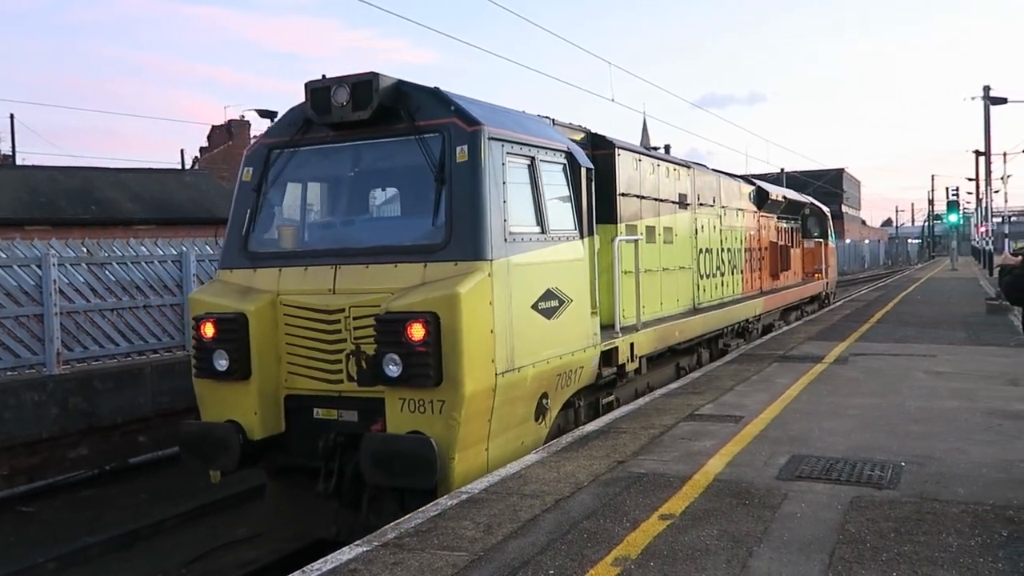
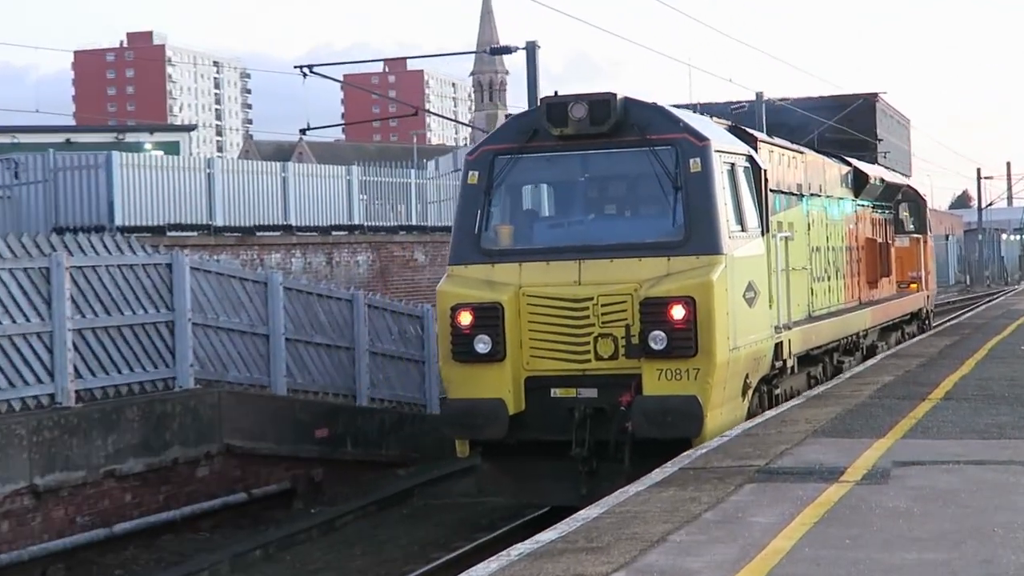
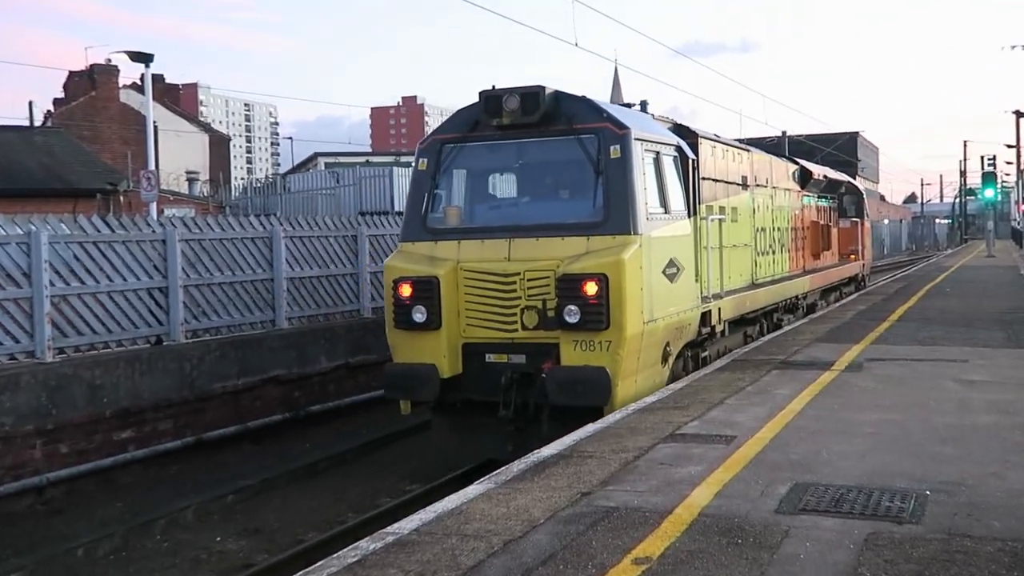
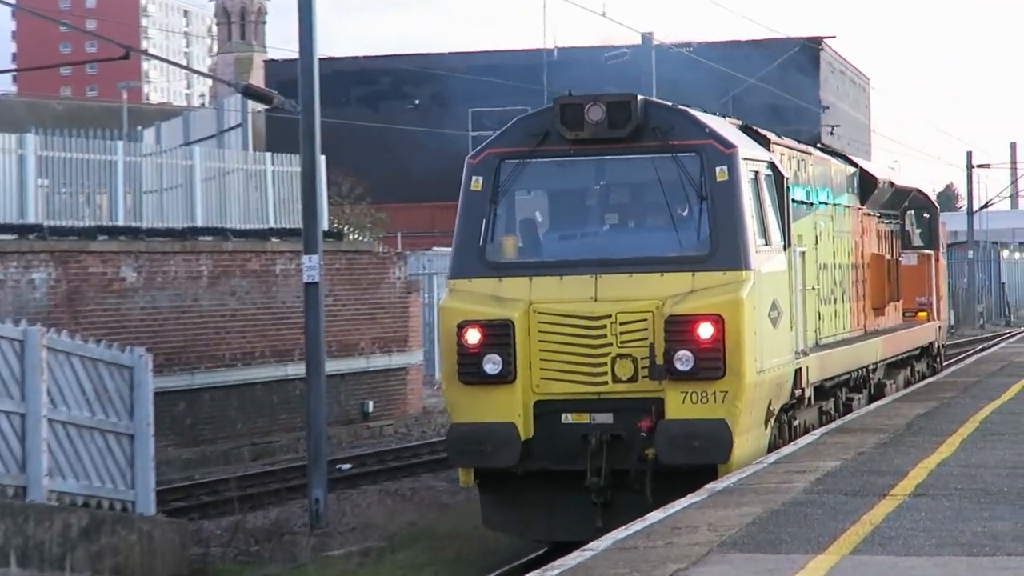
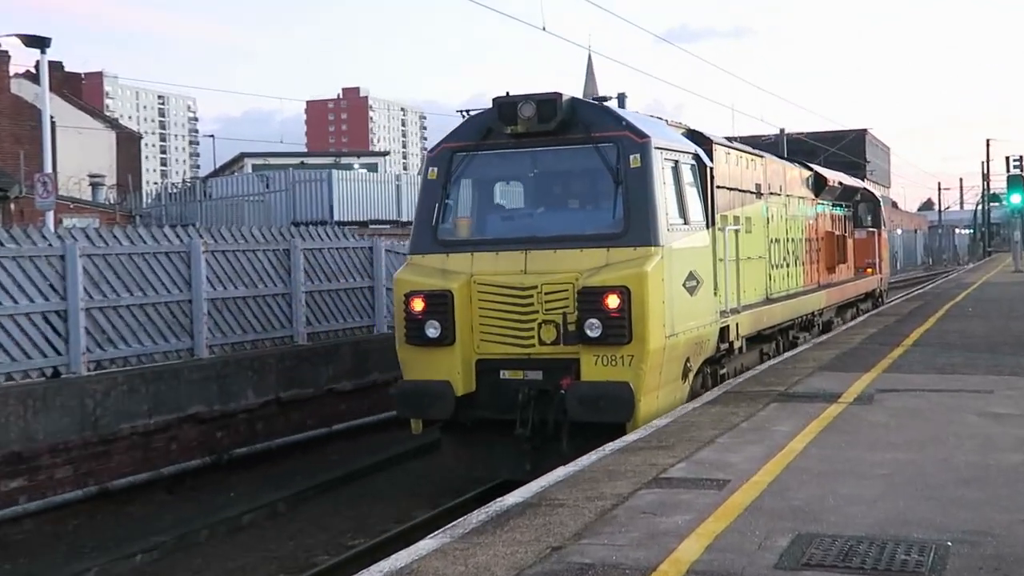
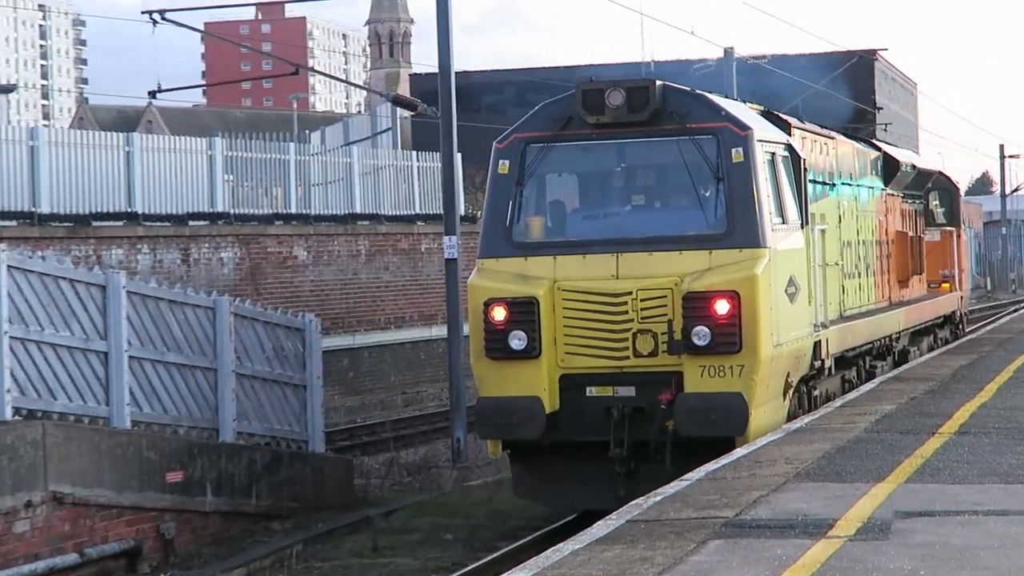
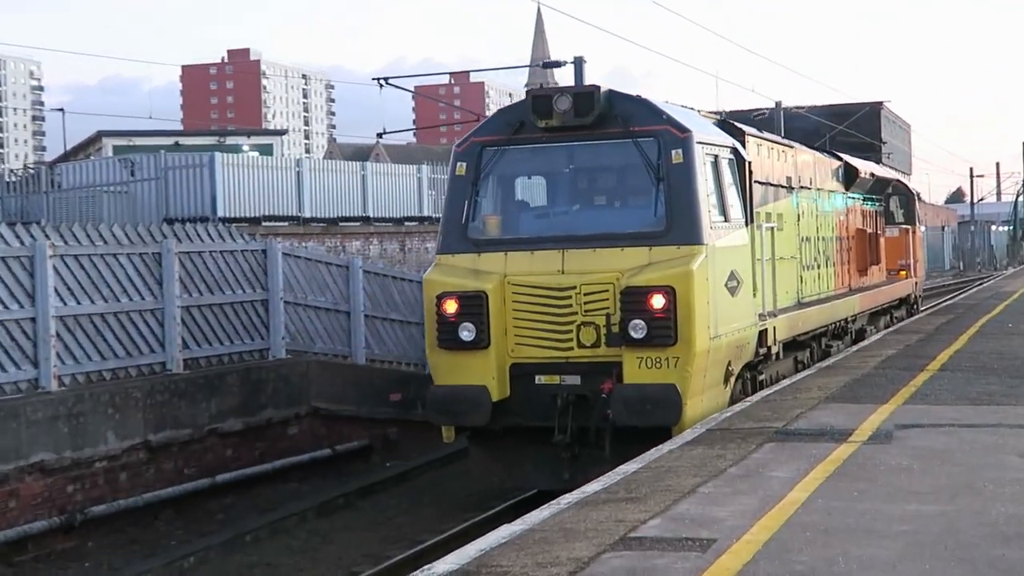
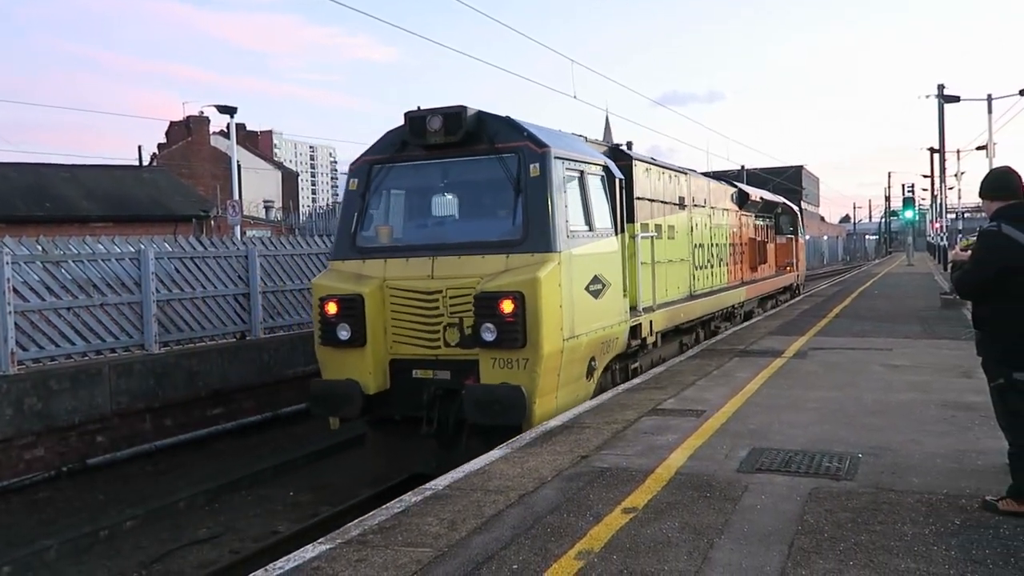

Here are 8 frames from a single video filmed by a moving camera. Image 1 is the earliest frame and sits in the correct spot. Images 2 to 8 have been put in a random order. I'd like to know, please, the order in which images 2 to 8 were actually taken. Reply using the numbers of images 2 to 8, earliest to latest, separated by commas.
8, 3, 5, 7, 2, 6, 4
